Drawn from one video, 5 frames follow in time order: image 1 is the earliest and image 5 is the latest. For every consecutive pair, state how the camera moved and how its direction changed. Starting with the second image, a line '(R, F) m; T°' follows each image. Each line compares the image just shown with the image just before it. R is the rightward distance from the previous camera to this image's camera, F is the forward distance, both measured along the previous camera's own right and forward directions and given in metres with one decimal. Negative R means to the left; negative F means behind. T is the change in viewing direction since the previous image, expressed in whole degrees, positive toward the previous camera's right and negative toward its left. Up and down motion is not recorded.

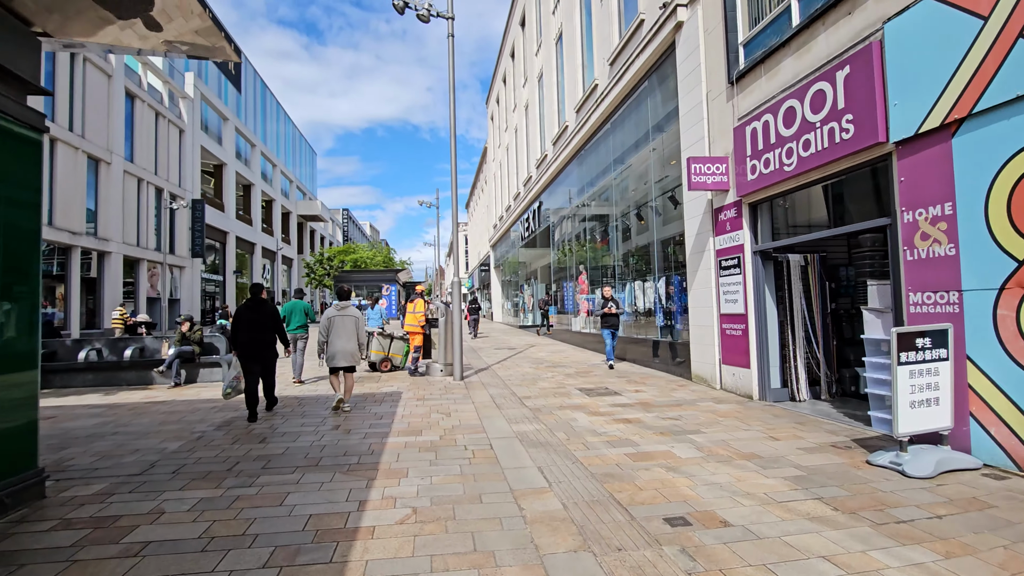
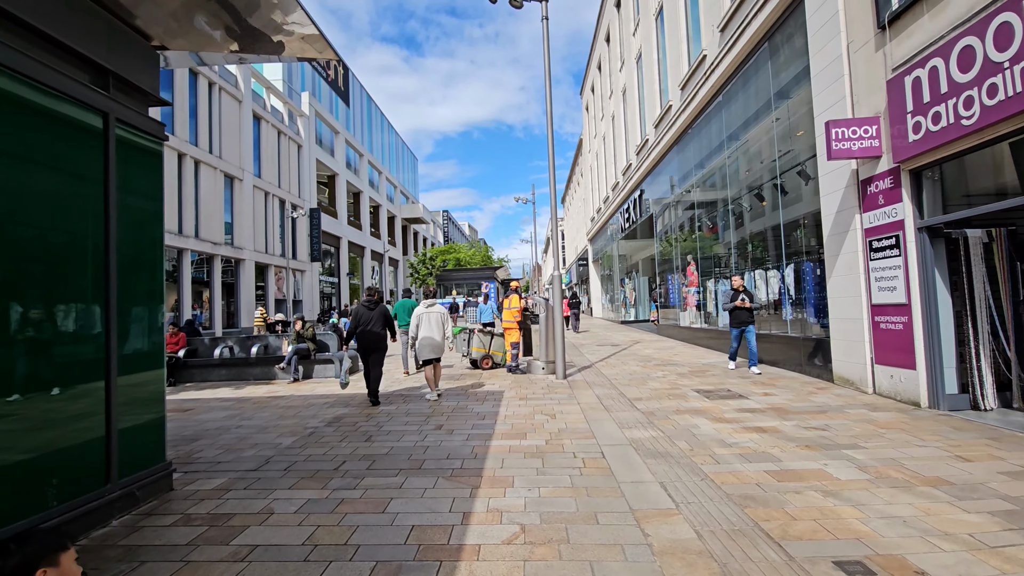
(-0.1, +0.5) m; -11°
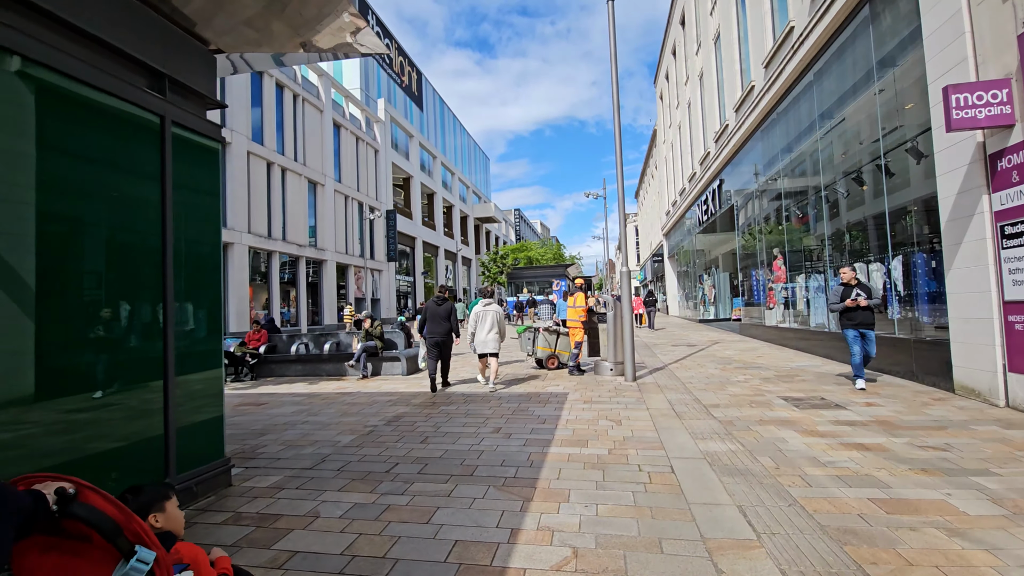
(+0.1, +0.3) m; -8°
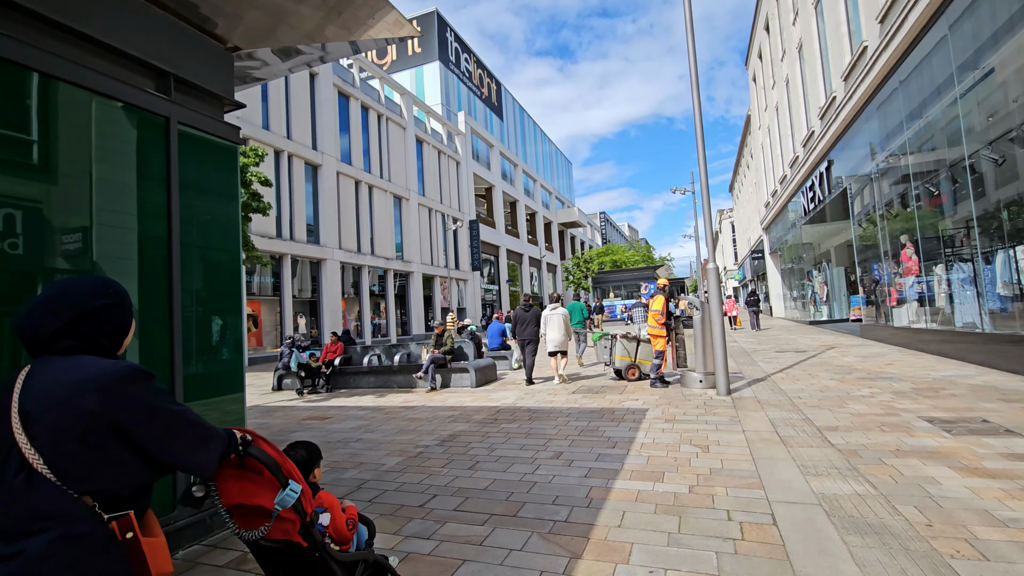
(+0.3, +0.7) m; -10°
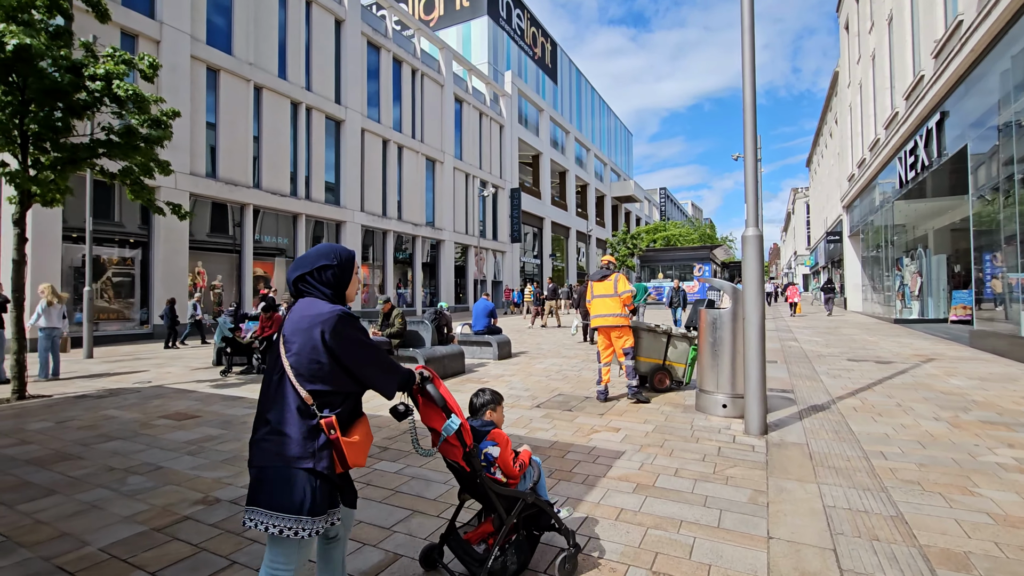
(+1.3, +2.5) m; -6°
